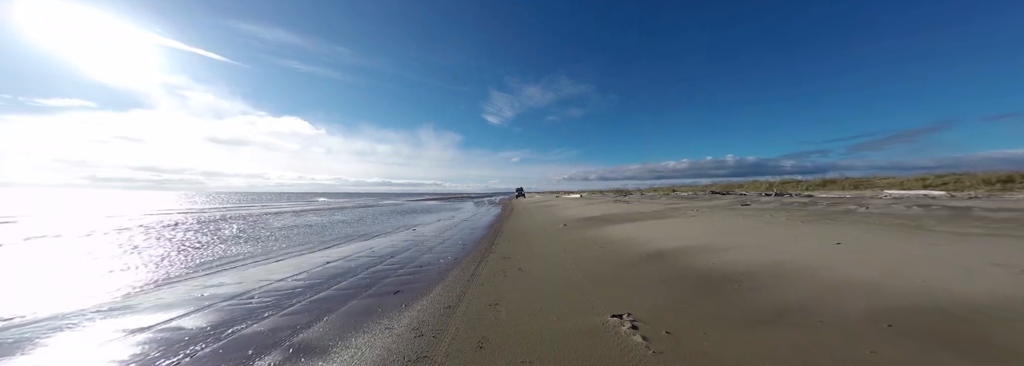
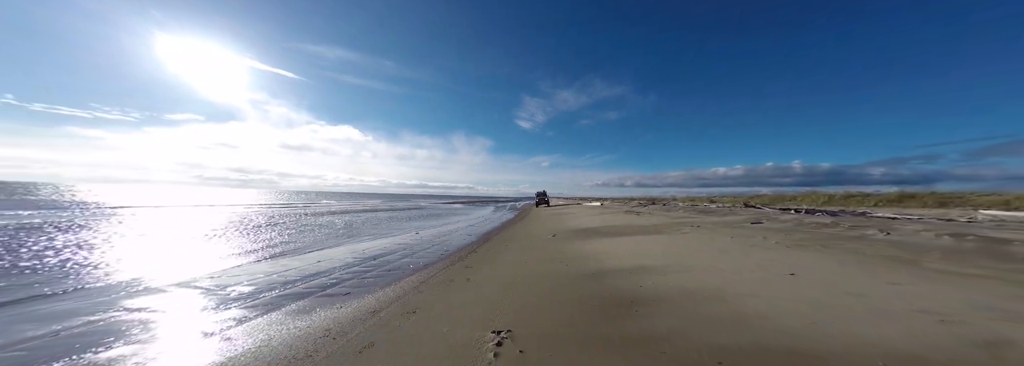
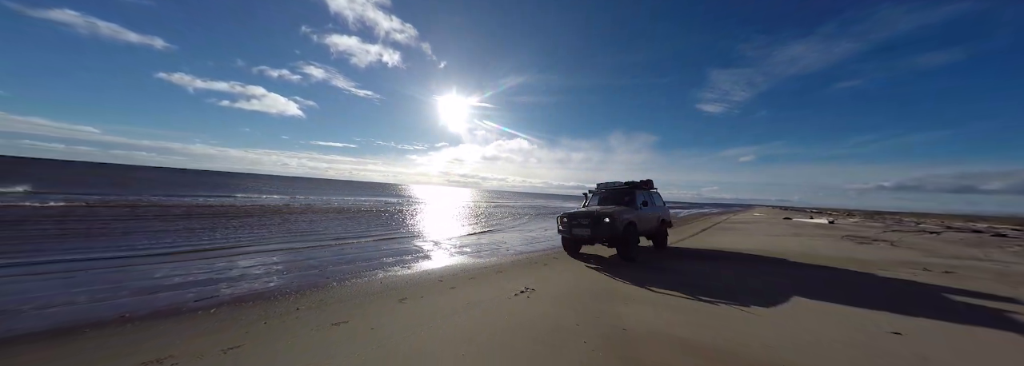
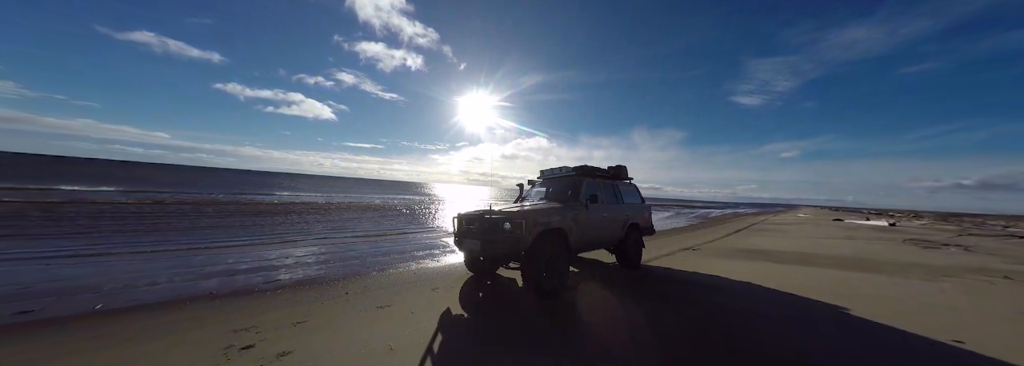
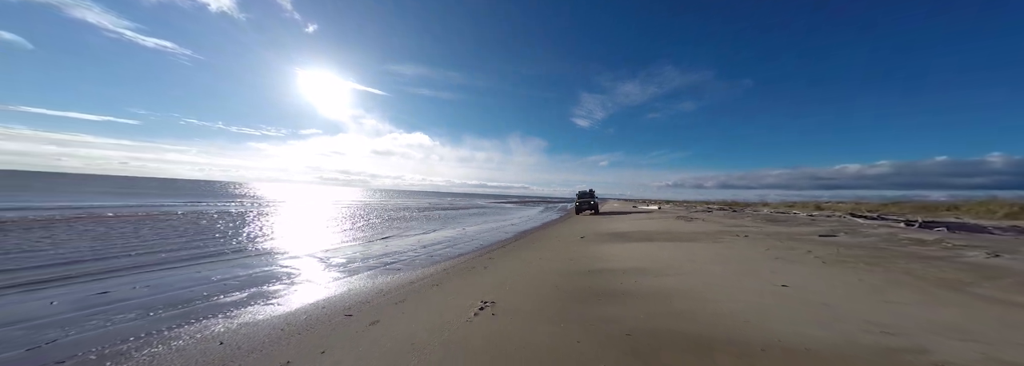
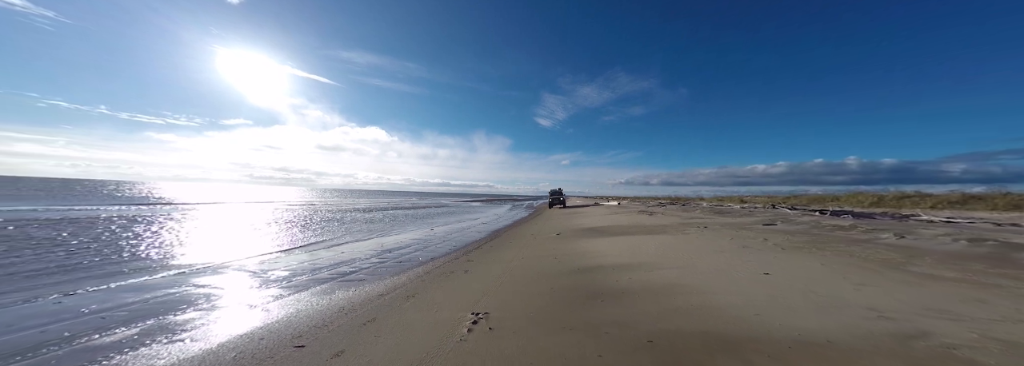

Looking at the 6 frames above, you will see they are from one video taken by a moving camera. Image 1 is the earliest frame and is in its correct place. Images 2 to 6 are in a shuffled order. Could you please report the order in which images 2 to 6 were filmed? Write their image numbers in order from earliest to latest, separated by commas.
2, 6, 5, 3, 4
